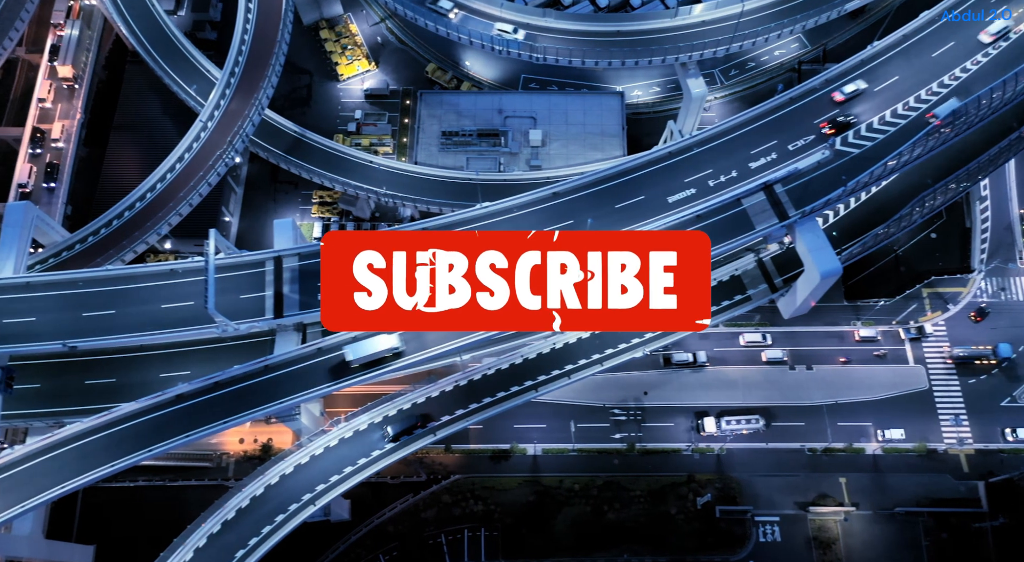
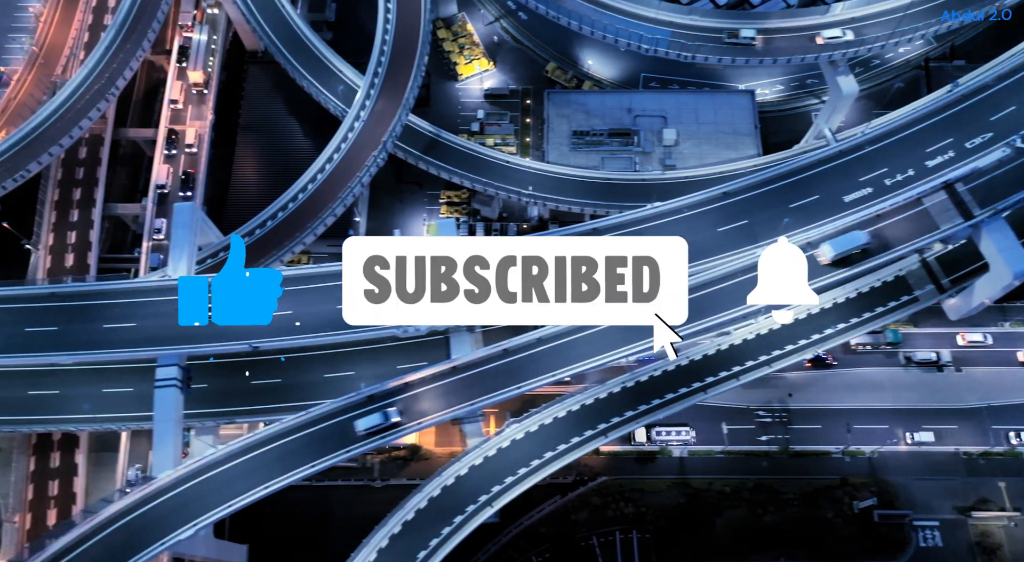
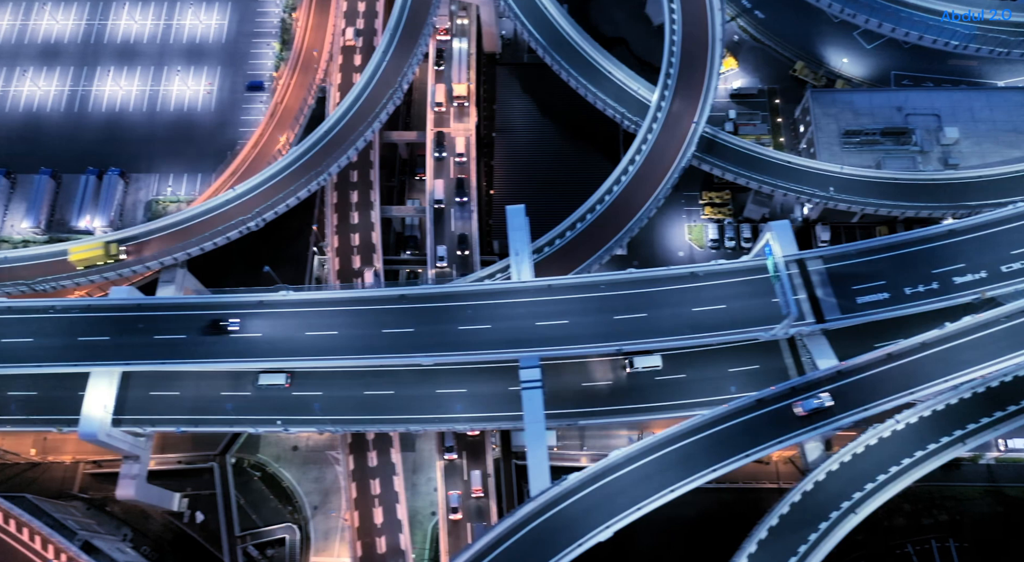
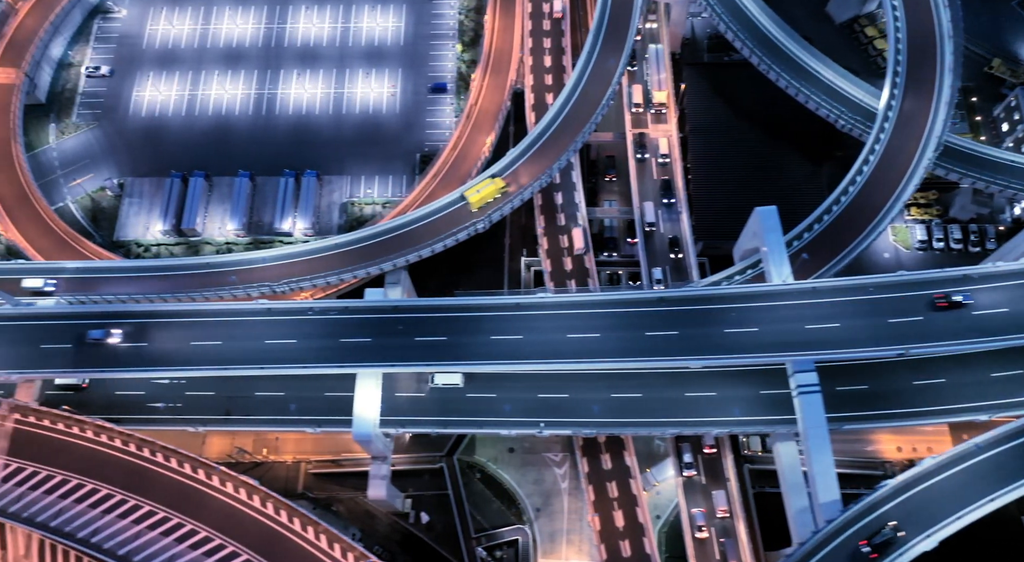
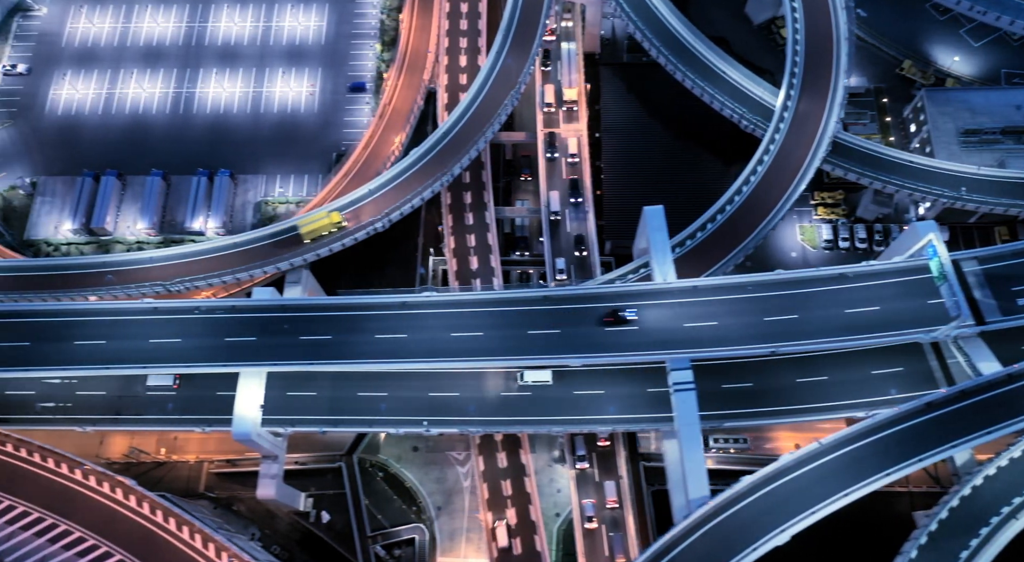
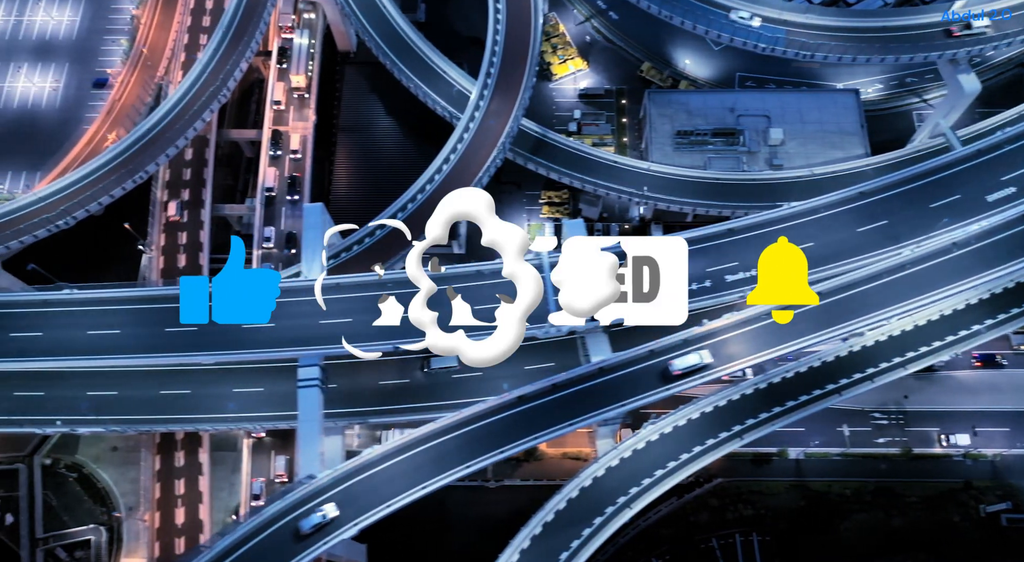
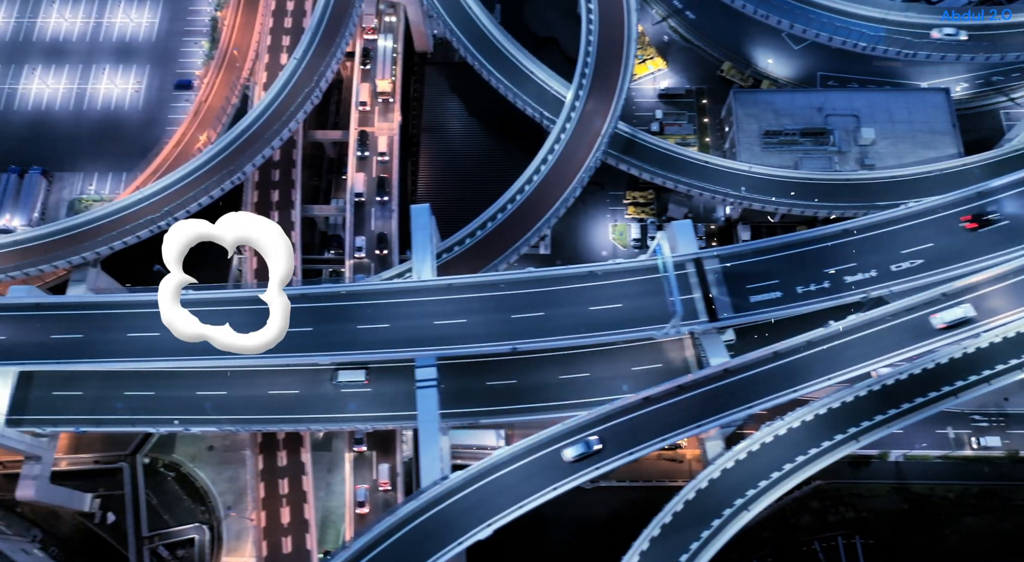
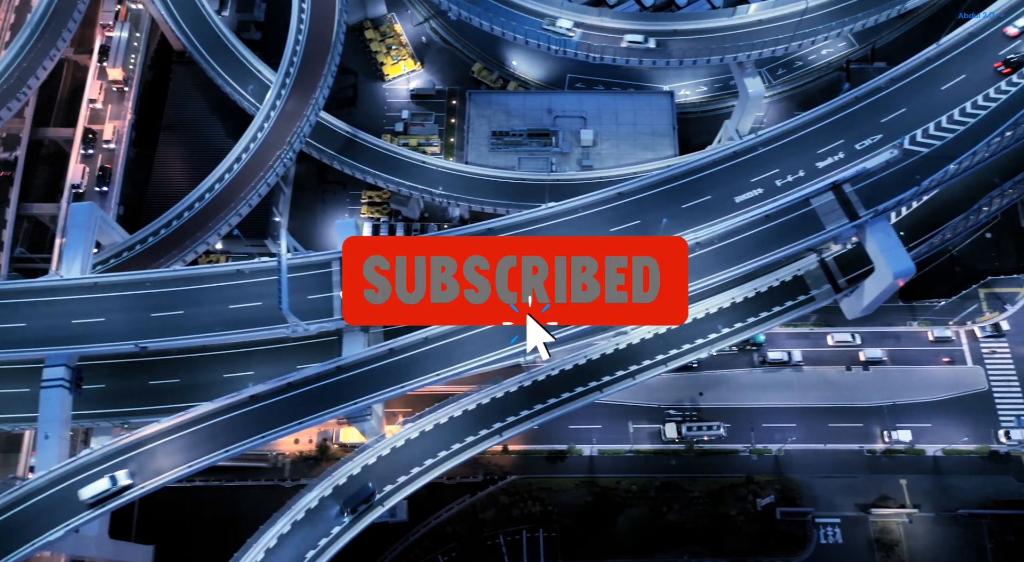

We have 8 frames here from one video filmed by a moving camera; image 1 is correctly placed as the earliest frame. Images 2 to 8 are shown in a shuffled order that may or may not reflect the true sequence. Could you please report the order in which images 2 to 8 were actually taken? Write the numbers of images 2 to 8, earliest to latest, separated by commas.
8, 2, 6, 7, 3, 5, 4
